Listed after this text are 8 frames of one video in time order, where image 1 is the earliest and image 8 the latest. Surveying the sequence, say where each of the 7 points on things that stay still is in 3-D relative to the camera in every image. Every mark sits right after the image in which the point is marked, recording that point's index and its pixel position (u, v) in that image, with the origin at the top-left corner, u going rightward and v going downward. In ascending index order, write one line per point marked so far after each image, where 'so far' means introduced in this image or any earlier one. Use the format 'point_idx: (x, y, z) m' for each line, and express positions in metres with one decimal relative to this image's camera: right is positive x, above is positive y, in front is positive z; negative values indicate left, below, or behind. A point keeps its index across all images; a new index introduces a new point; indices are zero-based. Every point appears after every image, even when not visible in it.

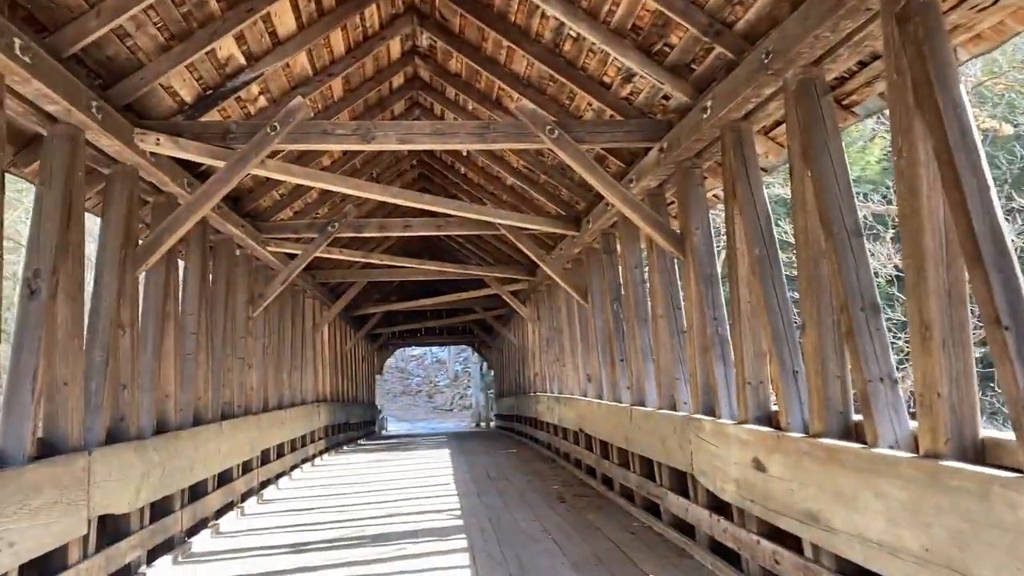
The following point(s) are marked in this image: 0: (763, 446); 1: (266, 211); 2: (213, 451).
0: (+0.9, -0.6, +3.1) m
1: (-1.9, +0.6, +6.6) m
2: (-1.7, -0.9, +4.9) m
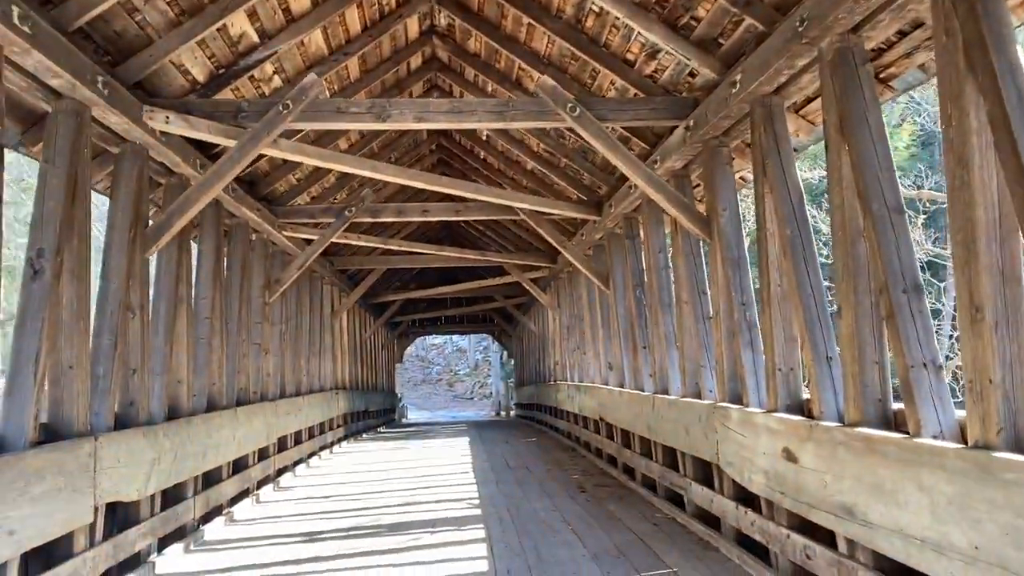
0: (+1.0, -0.5, +2.9) m
1: (-1.7, +0.7, +6.5) m
2: (-1.6, -0.8, +4.8) m
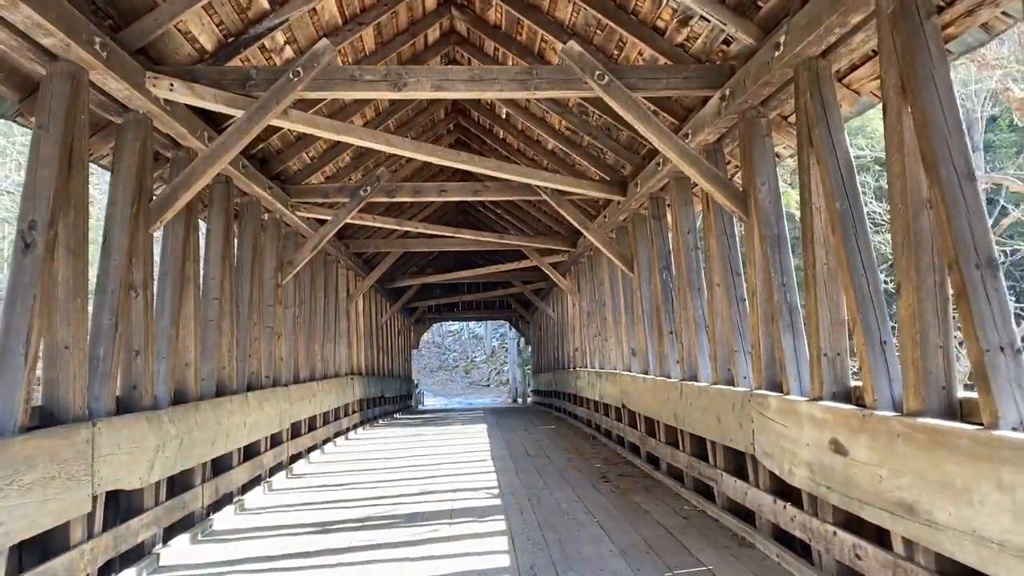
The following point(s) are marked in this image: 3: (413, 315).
0: (+1.0, -0.4, +2.7) m
1: (-1.6, +0.8, +6.3) m
2: (-1.5, -0.7, +4.7) m
3: (-1.9, -0.5, +16.7) m
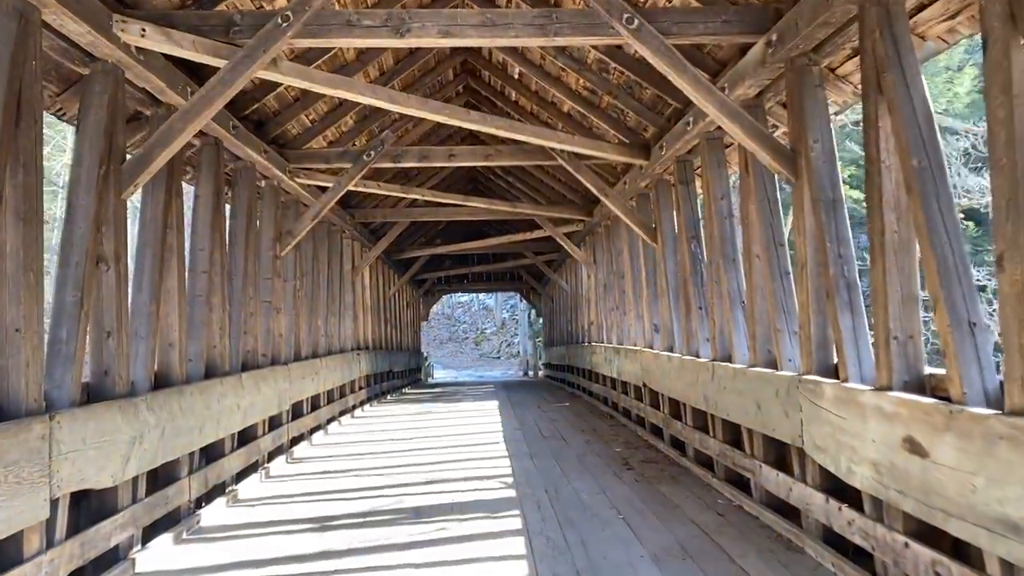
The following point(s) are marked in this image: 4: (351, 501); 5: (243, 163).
0: (+1.1, -0.4, +2.3) m
1: (-1.5, +1.0, +5.9) m
2: (-1.4, -0.6, +4.3) m
3: (-1.7, 0.0, +16.3) m
4: (-0.8, -1.0, +4.2) m
5: (-1.6, +0.7, +5.1) m
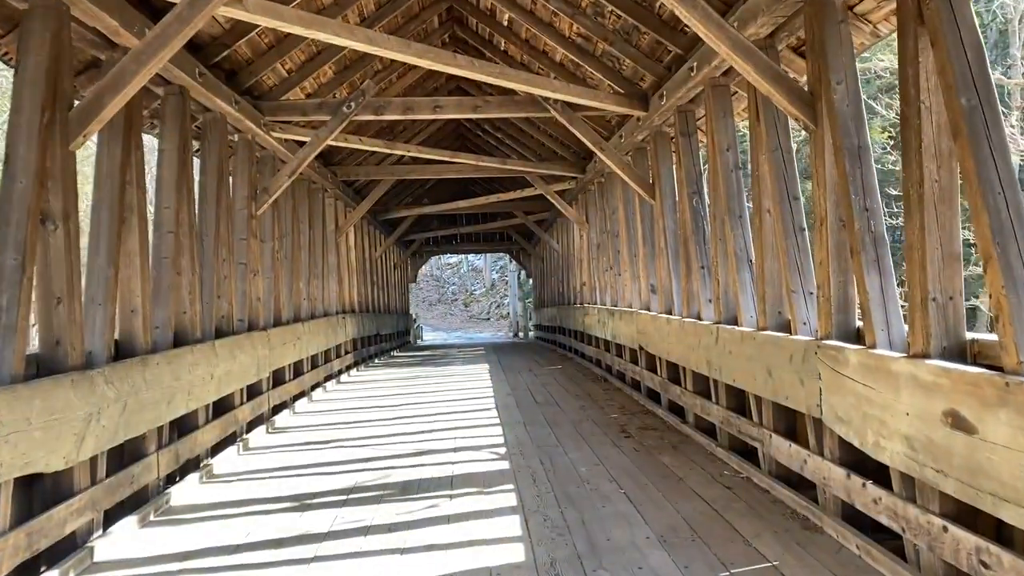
0: (+1.1, -0.3, +2.0) m
1: (-1.6, +1.3, +5.5) m
2: (-1.5, -0.4, +4.0) m
3: (-1.9, +0.7, +16.0) m
4: (-0.8, -0.9, +3.9) m
5: (-1.7, +1.0, +4.8) m
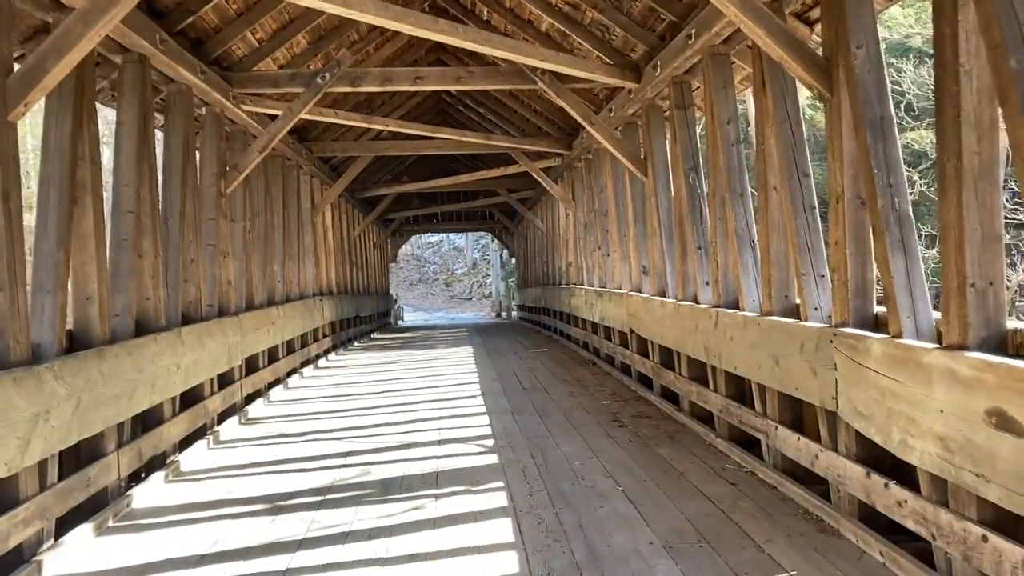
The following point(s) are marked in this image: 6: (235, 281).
0: (+1.1, -0.2, +1.8) m
1: (-1.6, +1.4, +5.2) m
2: (-1.5, -0.3, +3.7) m
3: (-2.2, +1.1, +15.7) m
4: (-0.9, -0.8, +3.7) m
5: (-1.7, +1.1, +4.5) m
6: (-1.7, 0.0, +5.3) m
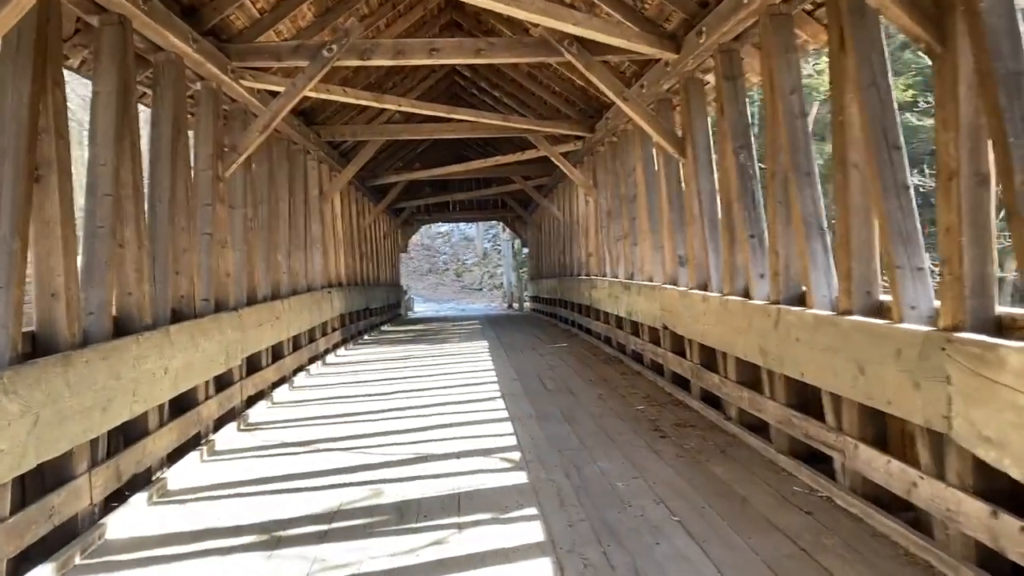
0: (+1.2, -0.2, +1.3) m
1: (-1.5, +1.4, +4.7) m
2: (-1.4, -0.3, +3.3) m
3: (-2.0, +1.3, +15.2) m
4: (-0.7, -0.8, +3.2) m
5: (-1.6, +1.1, +4.0) m
6: (-1.6, +0.1, +4.8) m
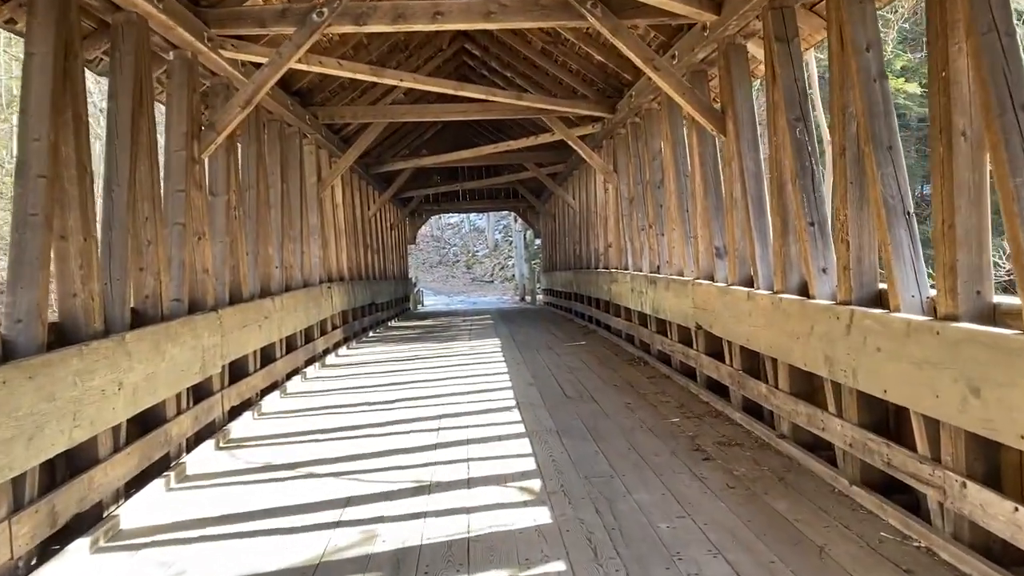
0: (+1.2, -0.2, +0.8) m
1: (-1.4, +1.4, +4.2) m
2: (-1.3, -0.3, +2.7) m
3: (-1.8, +1.4, +14.6) m
4: (-0.7, -0.8, +2.7) m
5: (-1.5, +1.1, +3.4) m
6: (-1.5, +0.1, +4.3) m
